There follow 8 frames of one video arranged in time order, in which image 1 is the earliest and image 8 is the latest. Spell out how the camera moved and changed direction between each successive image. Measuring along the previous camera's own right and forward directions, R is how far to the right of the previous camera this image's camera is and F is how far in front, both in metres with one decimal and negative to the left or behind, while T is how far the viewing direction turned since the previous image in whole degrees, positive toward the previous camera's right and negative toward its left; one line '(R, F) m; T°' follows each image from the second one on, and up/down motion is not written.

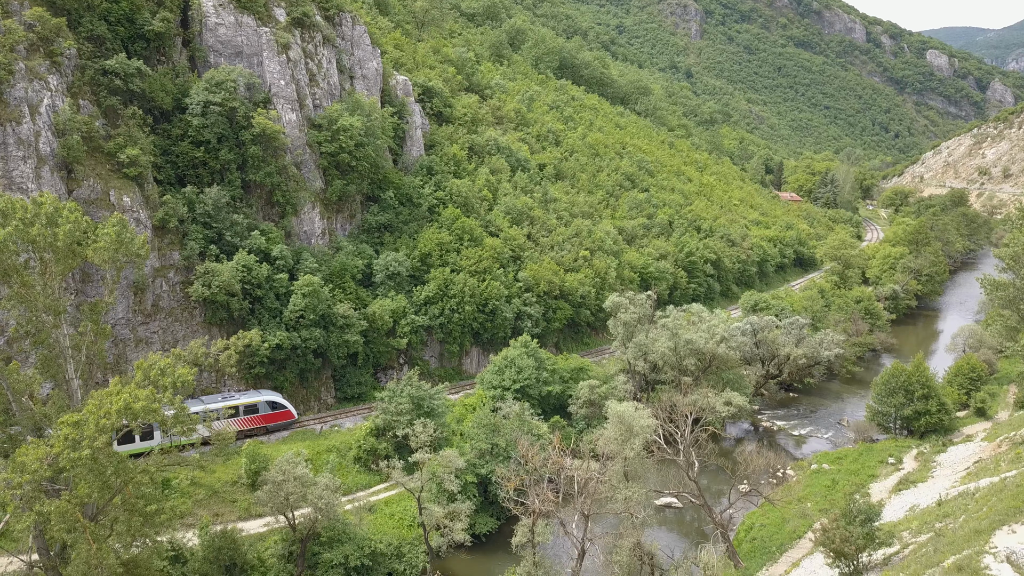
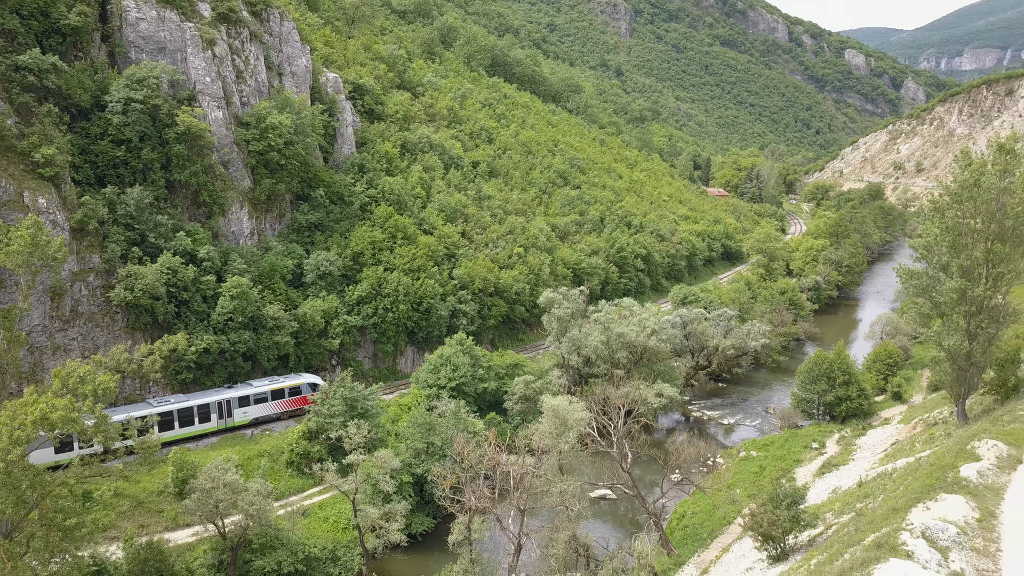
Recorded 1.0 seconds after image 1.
(+0.1, -0.1) m; +5°
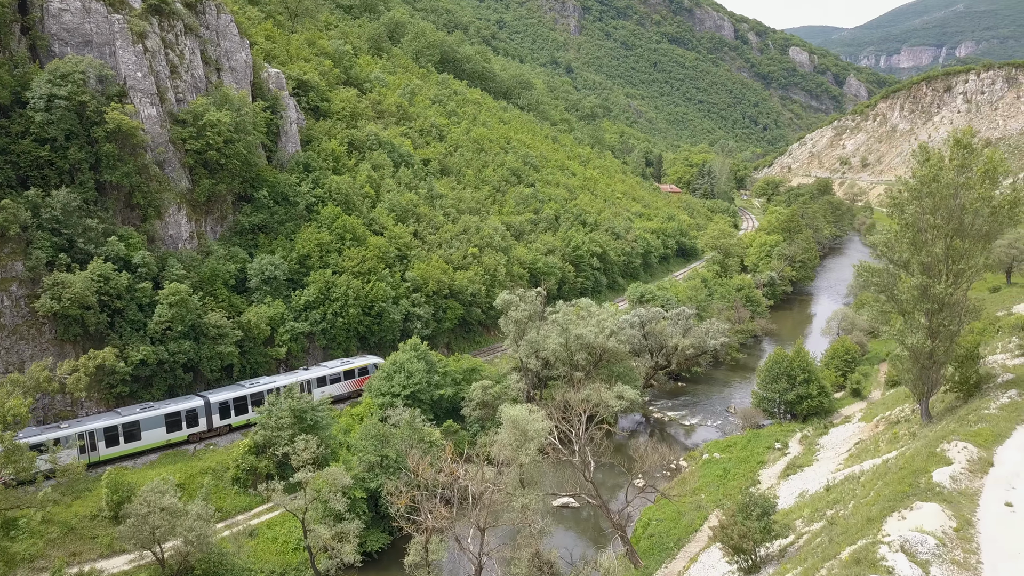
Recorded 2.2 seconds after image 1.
(-0.1, +1.4) m; +3°
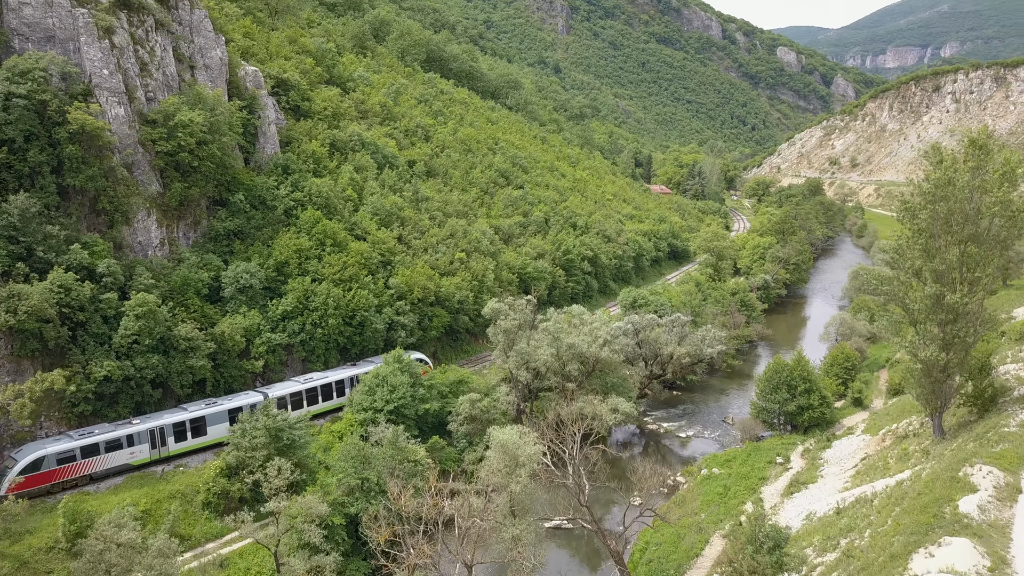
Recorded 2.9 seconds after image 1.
(0.0, +1.9) m; +1°
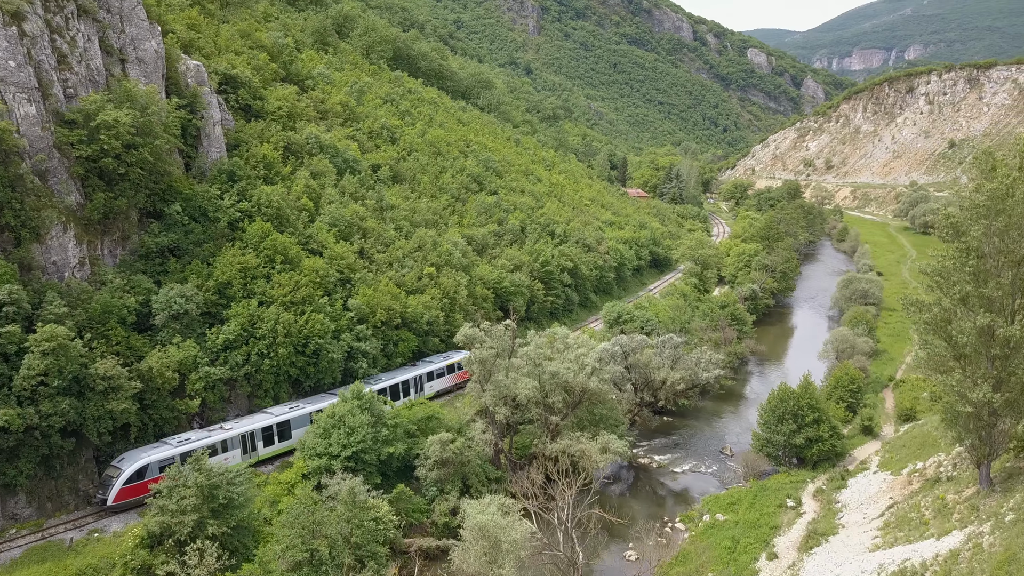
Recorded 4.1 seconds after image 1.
(-0.2, +4.7) m; +2°
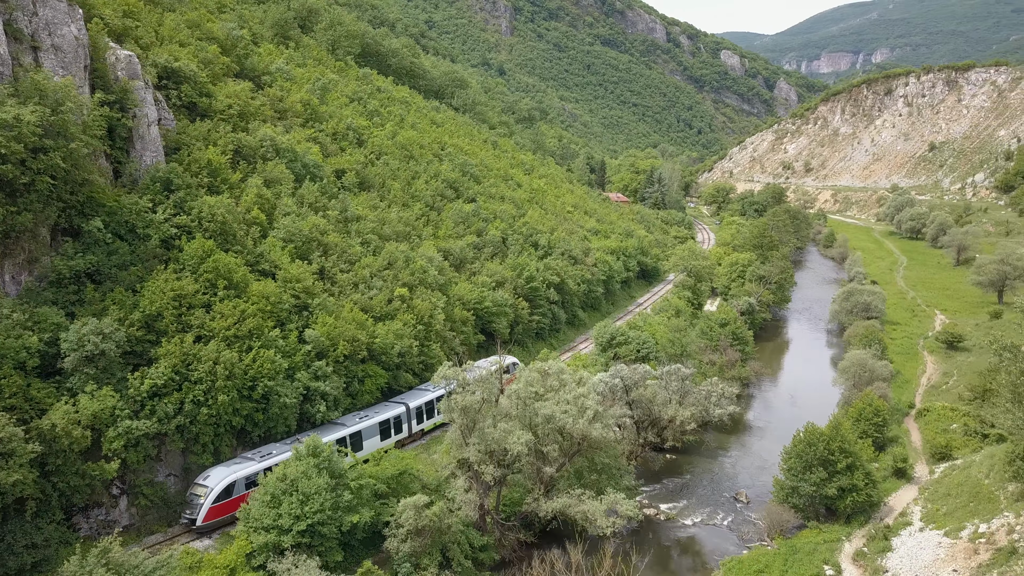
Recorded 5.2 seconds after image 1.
(-0.5, +5.5) m; +2°
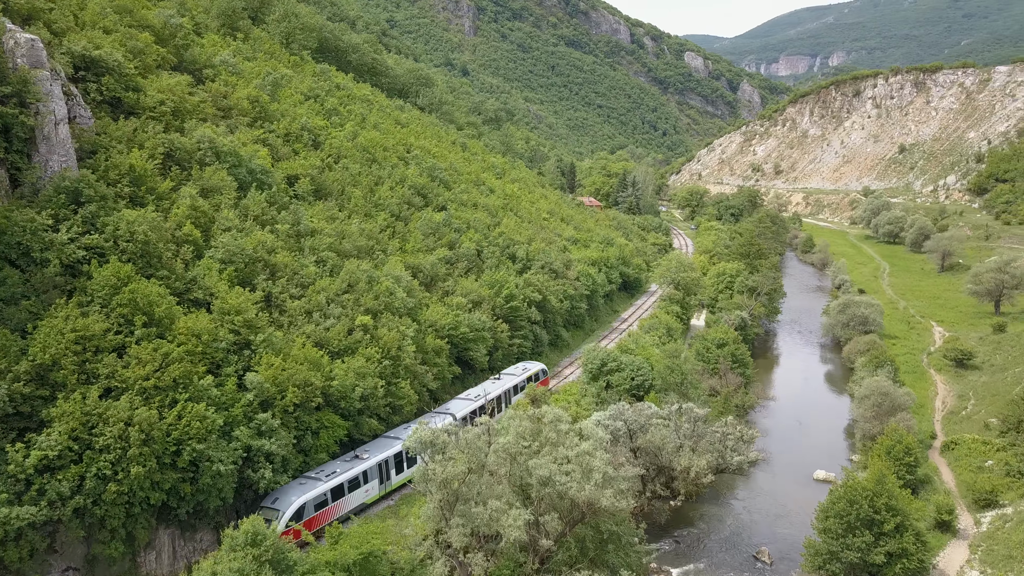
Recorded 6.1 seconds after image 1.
(-0.8, +5.7) m; +3°
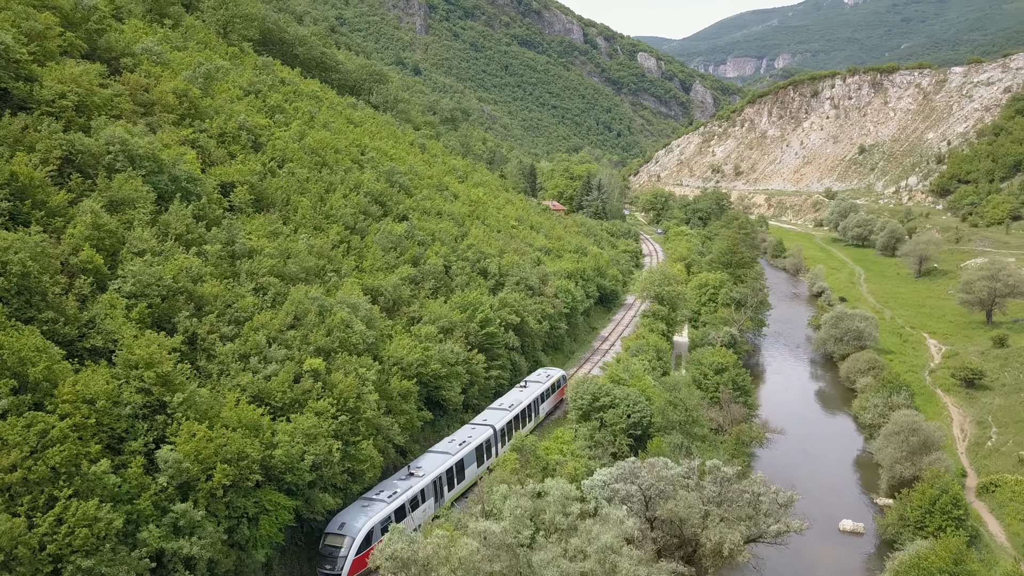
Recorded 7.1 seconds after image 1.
(-1.1, +6.1) m; +3°
